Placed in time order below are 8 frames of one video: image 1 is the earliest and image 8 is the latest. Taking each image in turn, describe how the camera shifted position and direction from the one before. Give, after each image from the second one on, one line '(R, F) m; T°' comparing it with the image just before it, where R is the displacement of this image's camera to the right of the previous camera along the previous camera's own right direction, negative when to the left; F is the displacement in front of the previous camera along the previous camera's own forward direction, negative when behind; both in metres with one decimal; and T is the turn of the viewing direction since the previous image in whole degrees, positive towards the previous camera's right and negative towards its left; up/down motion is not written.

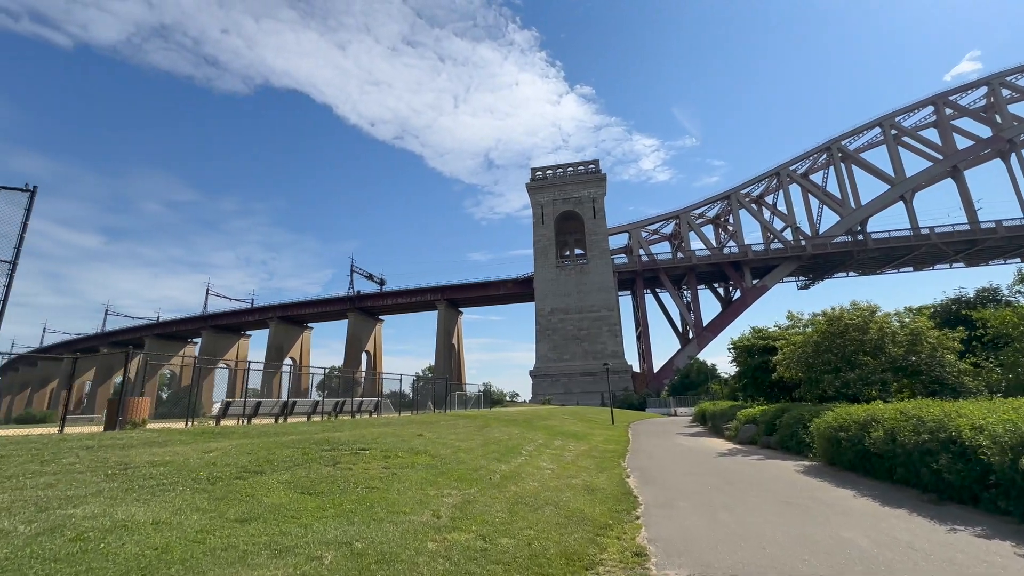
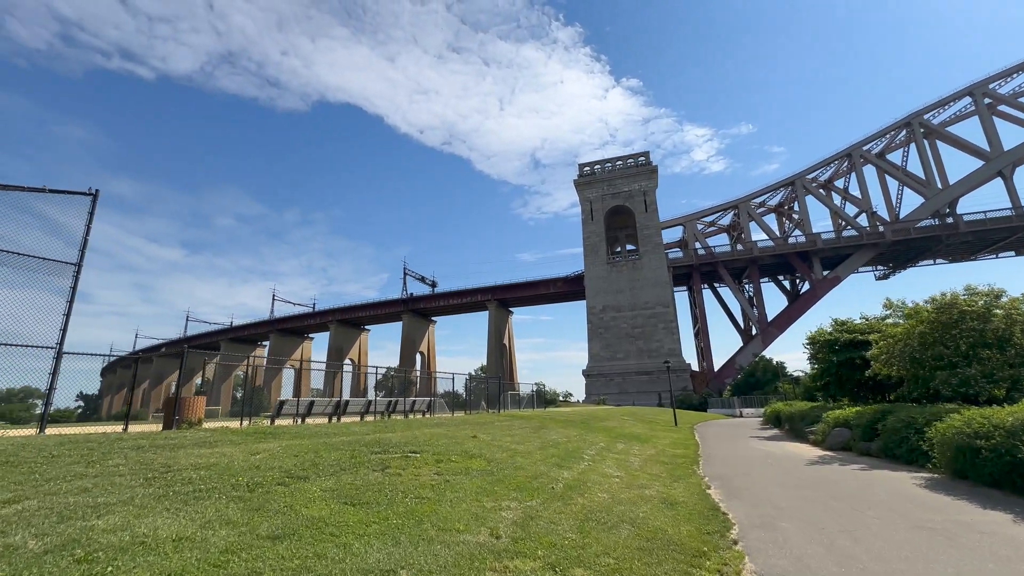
(-0.2, +1.0) m; -6°
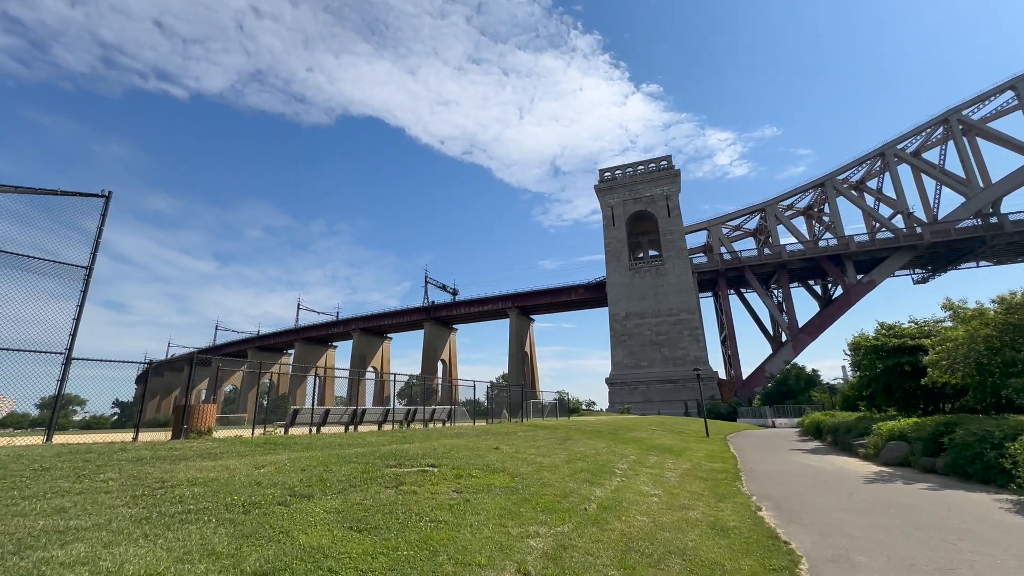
(-0.1, +0.8) m; -3°
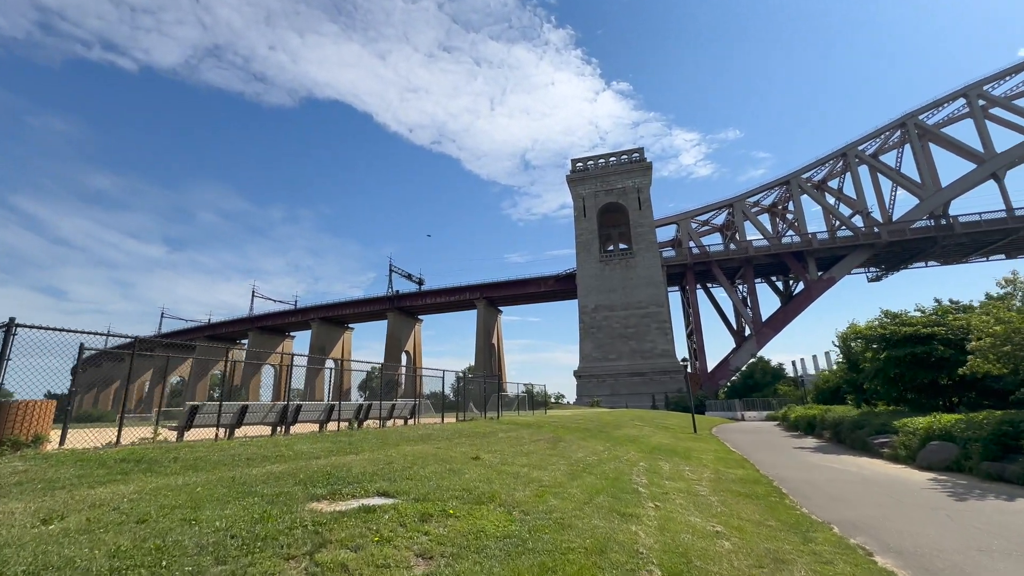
(-0.4, +3.3) m; +4°
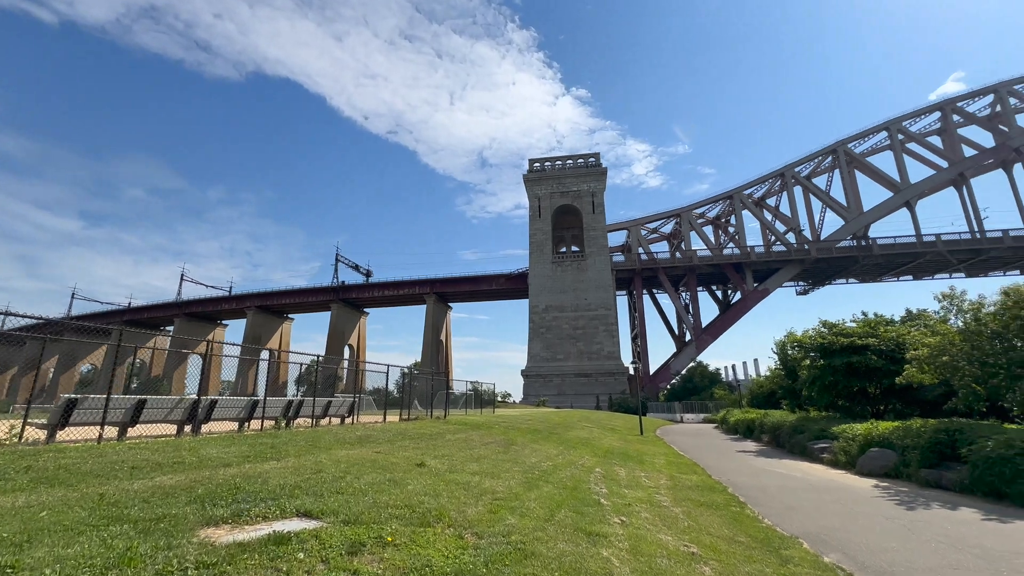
(-0.1, +1.0) m; +6°
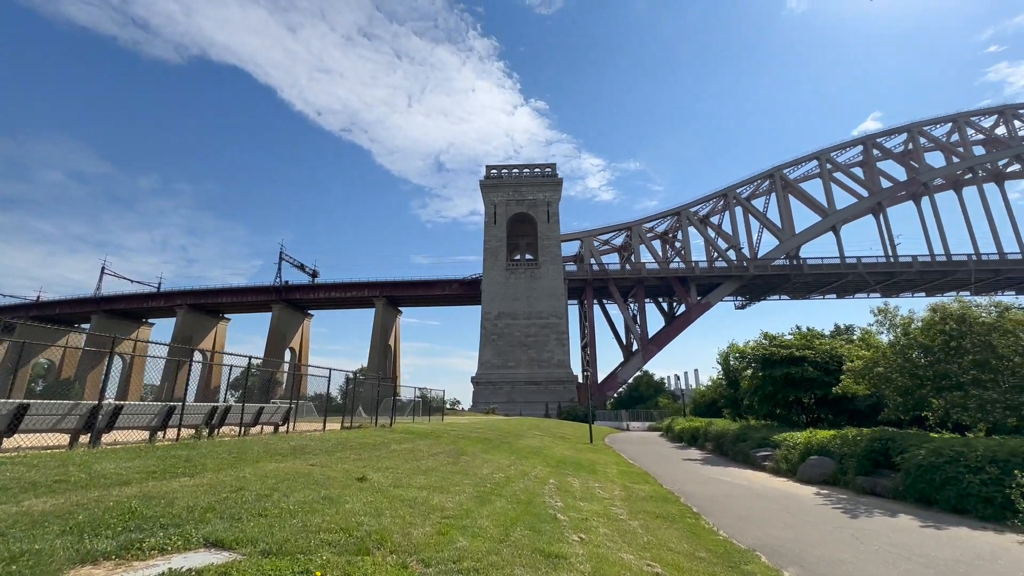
(-0.1, +0.5) m; +6°
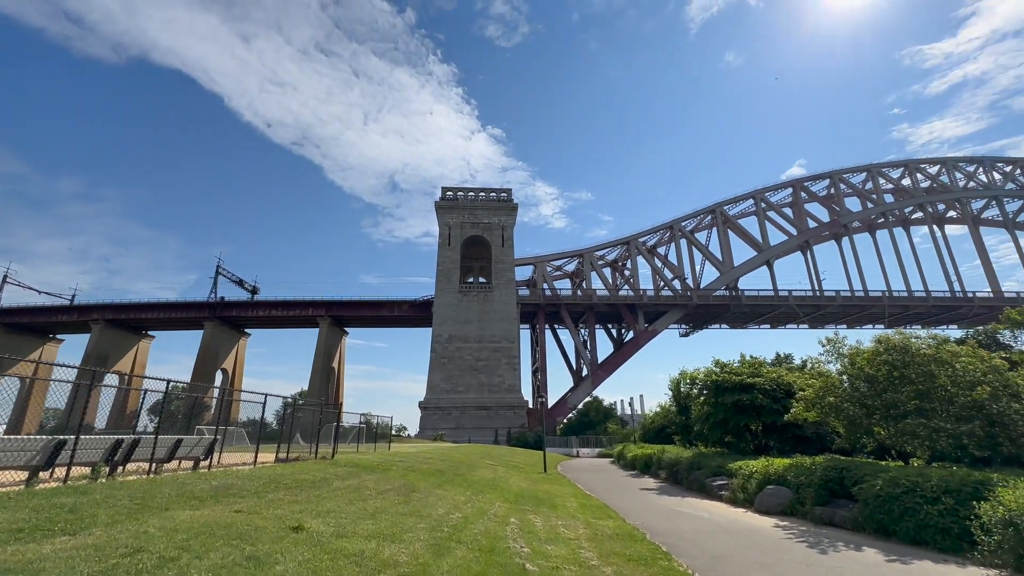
(-0.3, +0.7) m; +6°
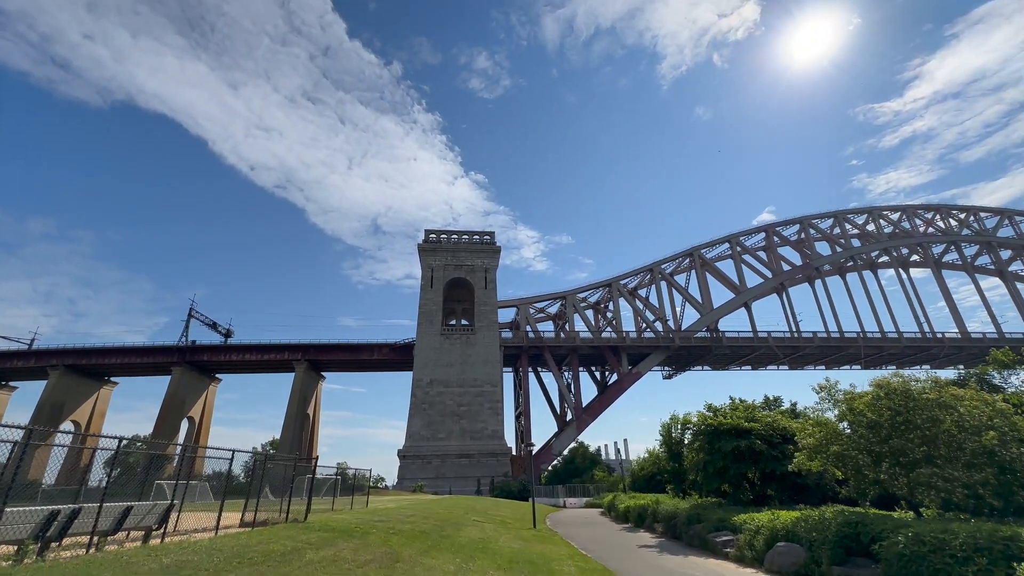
(-0.3, +0.6) m; +2°
